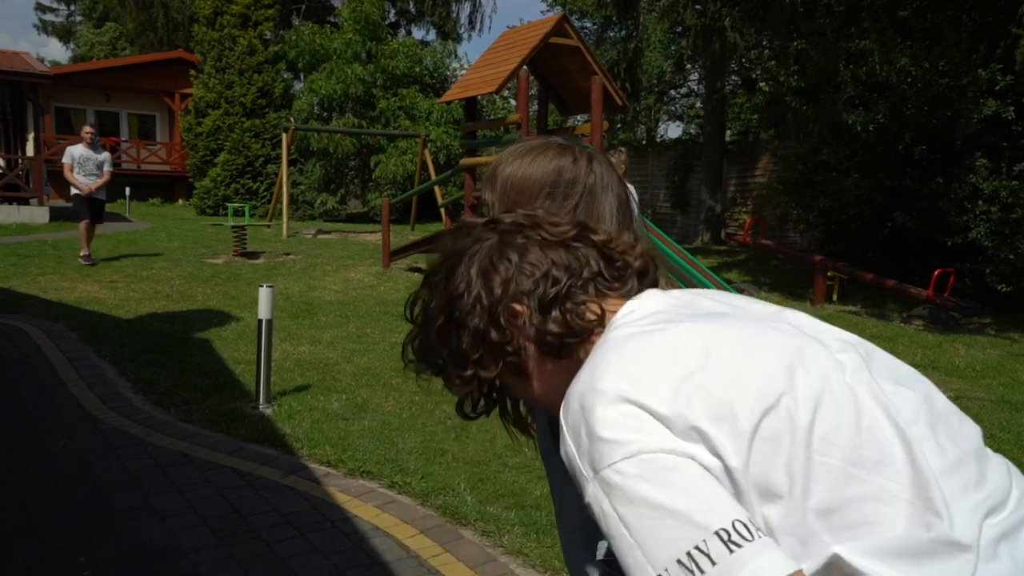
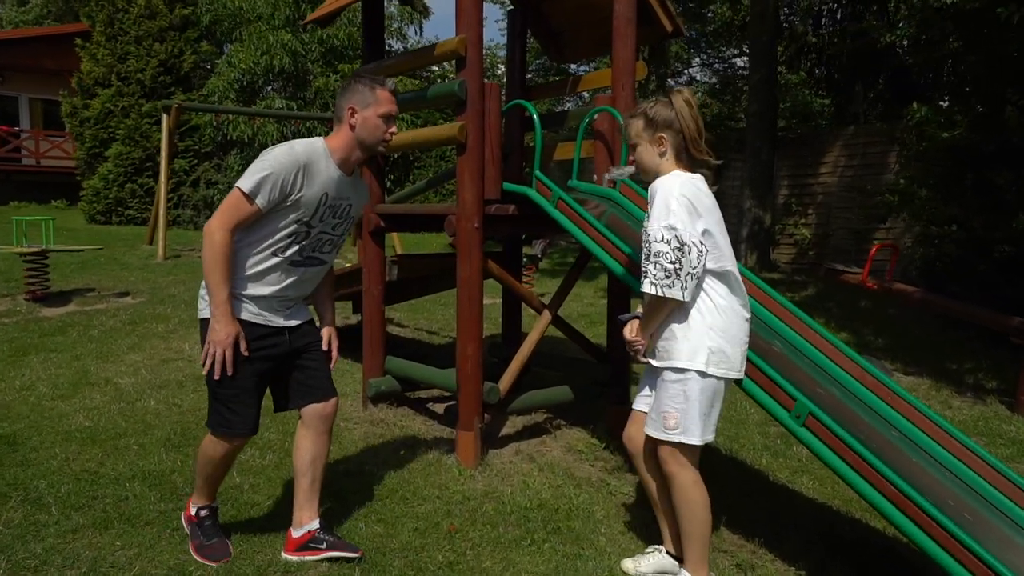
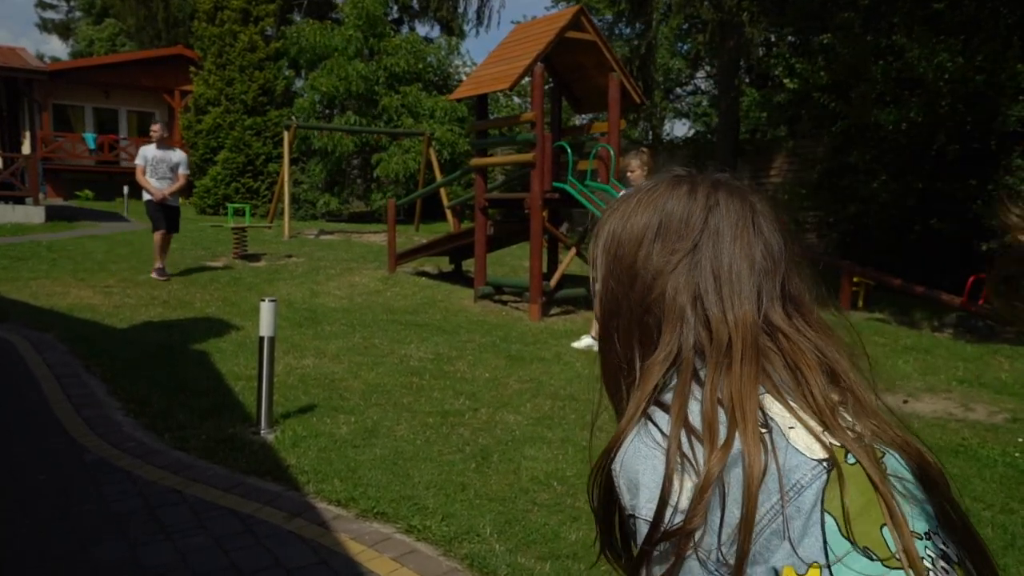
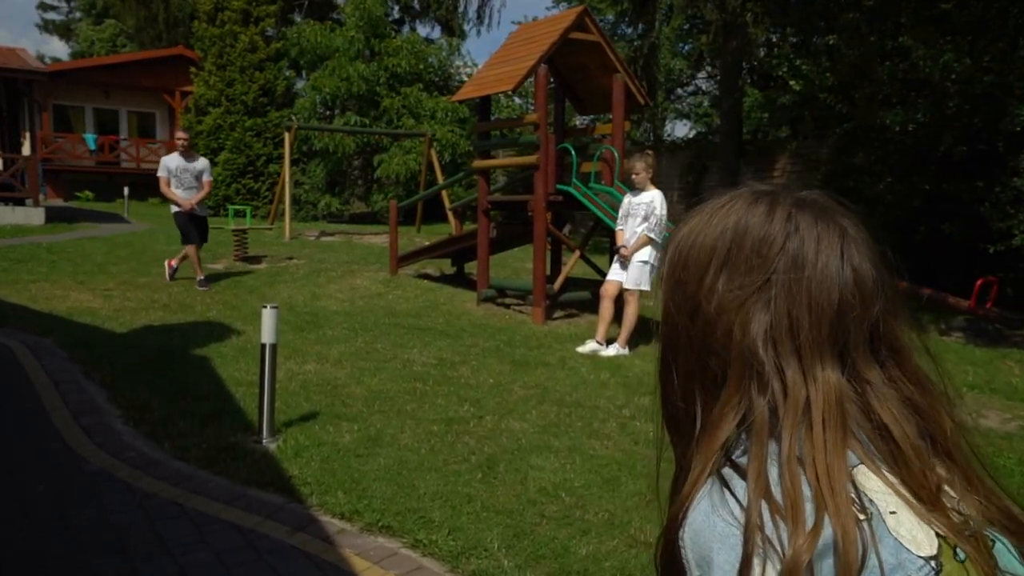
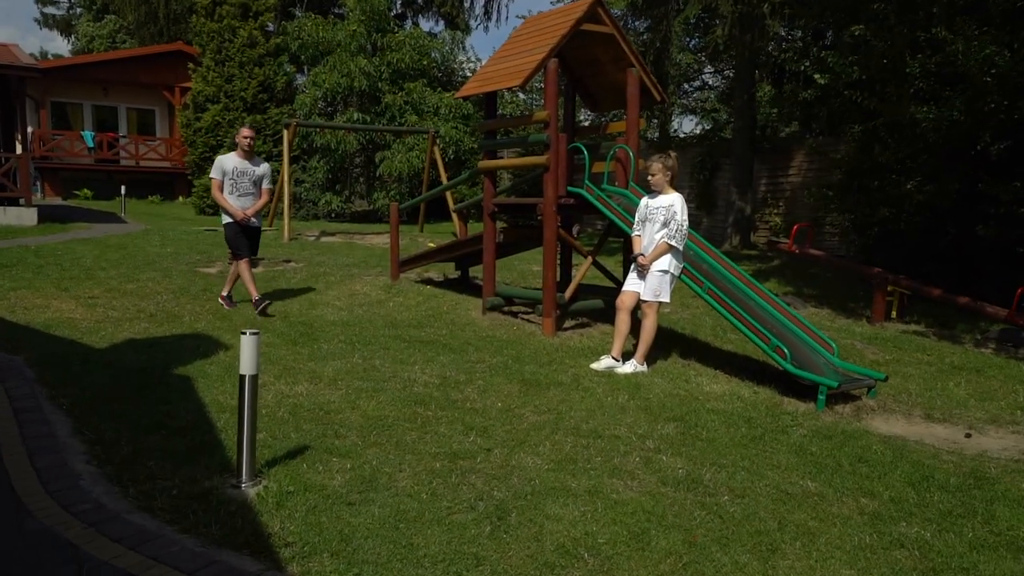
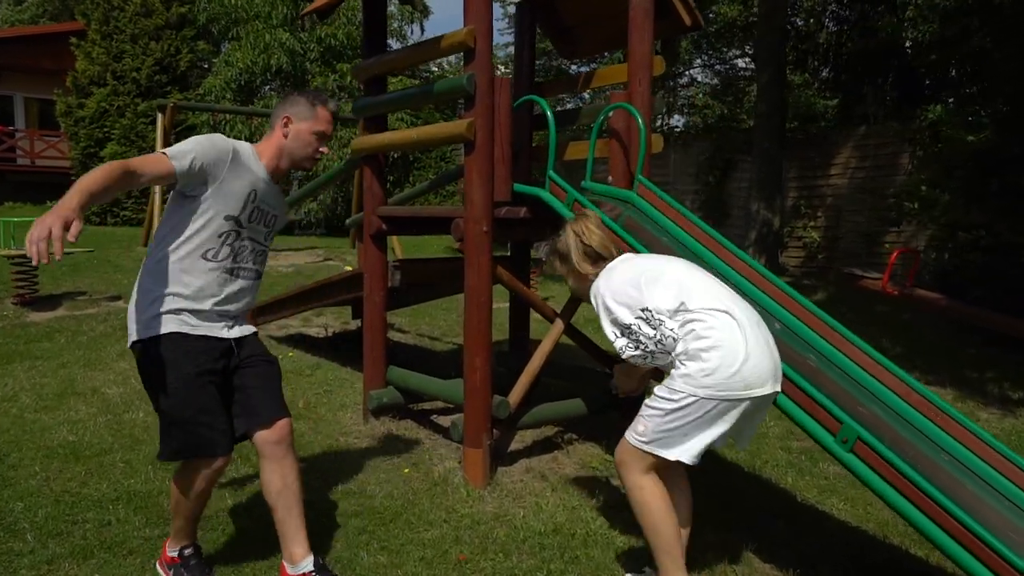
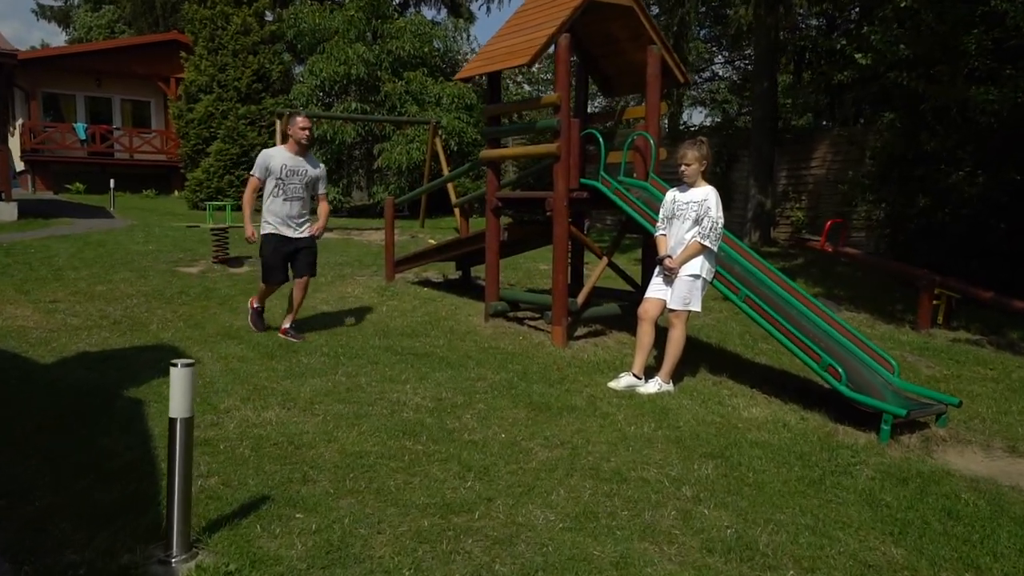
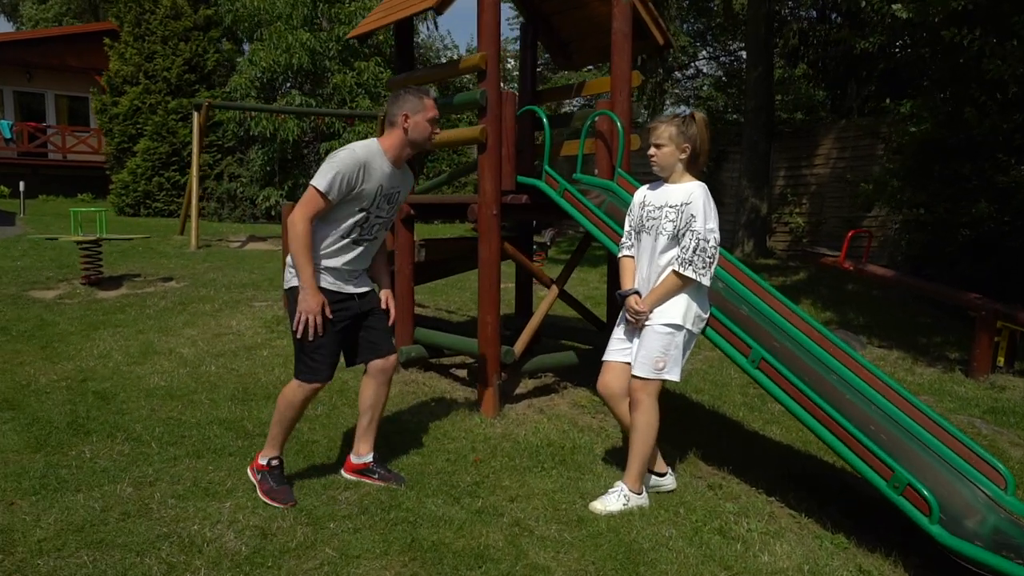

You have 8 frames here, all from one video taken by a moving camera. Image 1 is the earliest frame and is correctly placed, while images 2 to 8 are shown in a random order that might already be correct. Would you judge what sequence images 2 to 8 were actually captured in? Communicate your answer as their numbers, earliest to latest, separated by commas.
3, 4, 5, 7, 8, 2, 6
